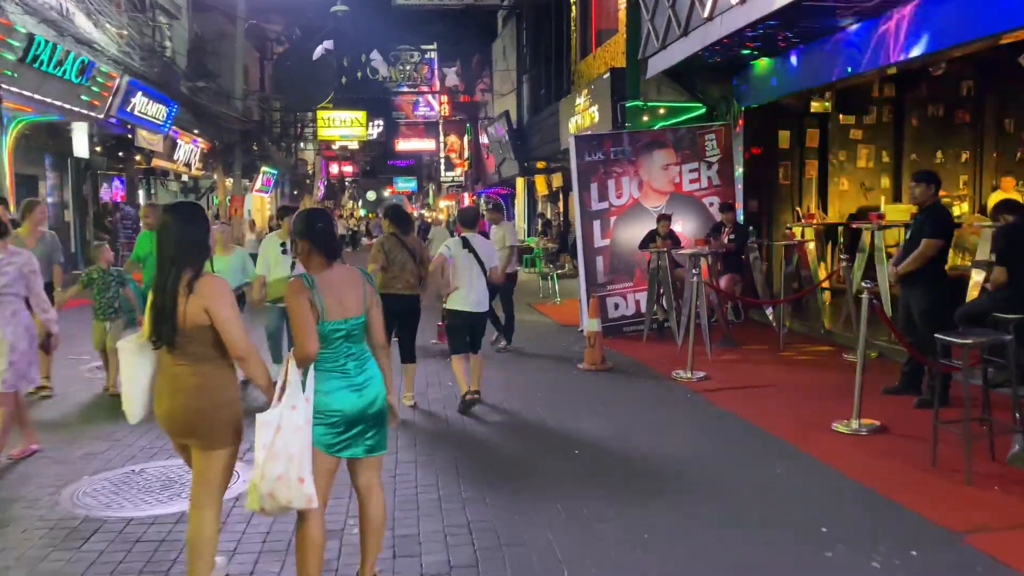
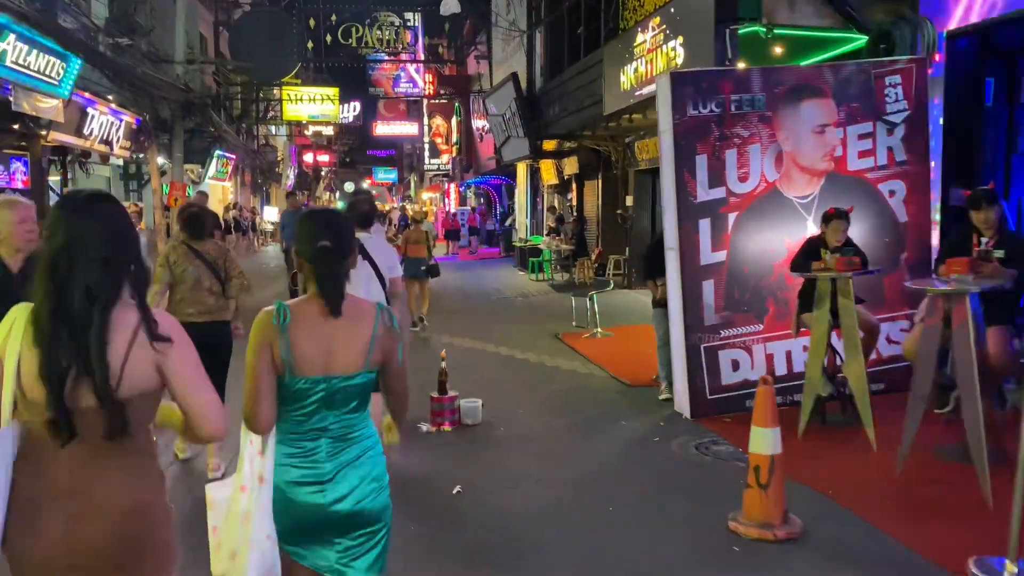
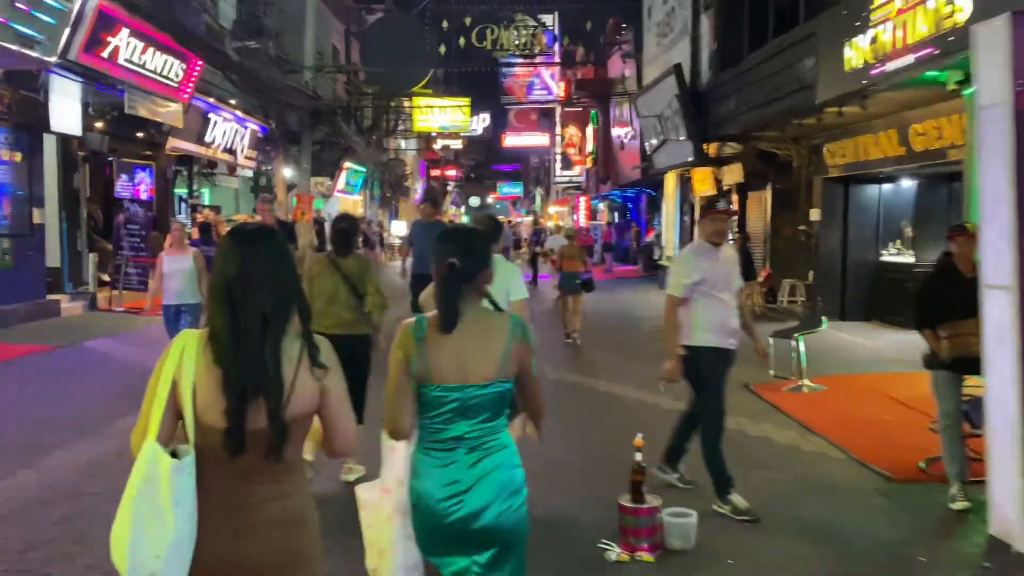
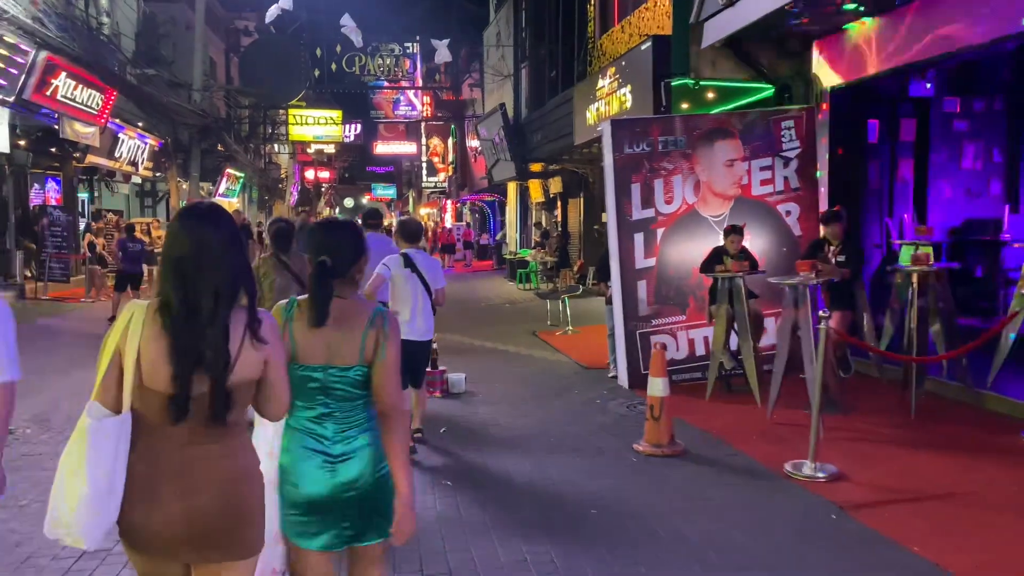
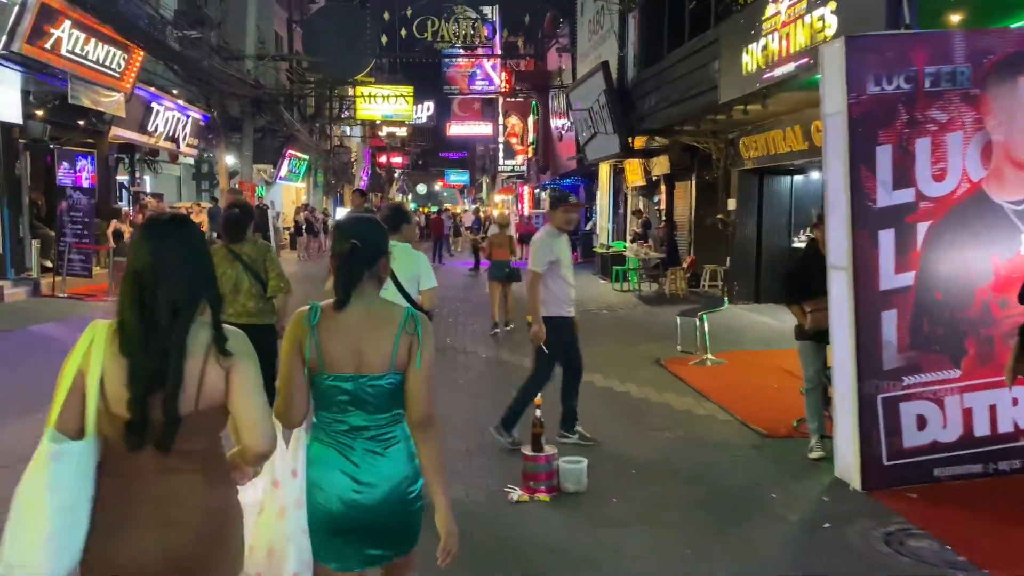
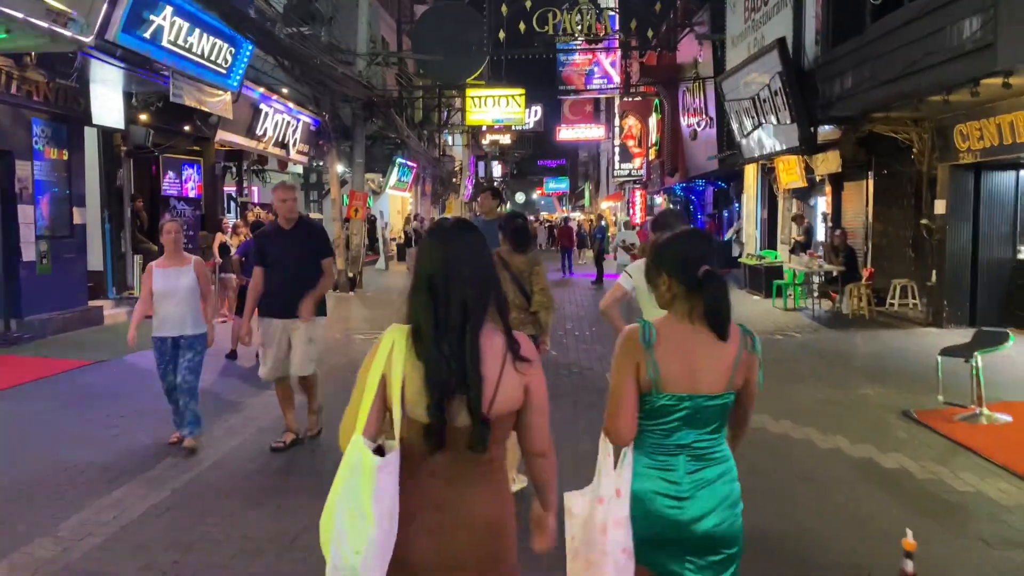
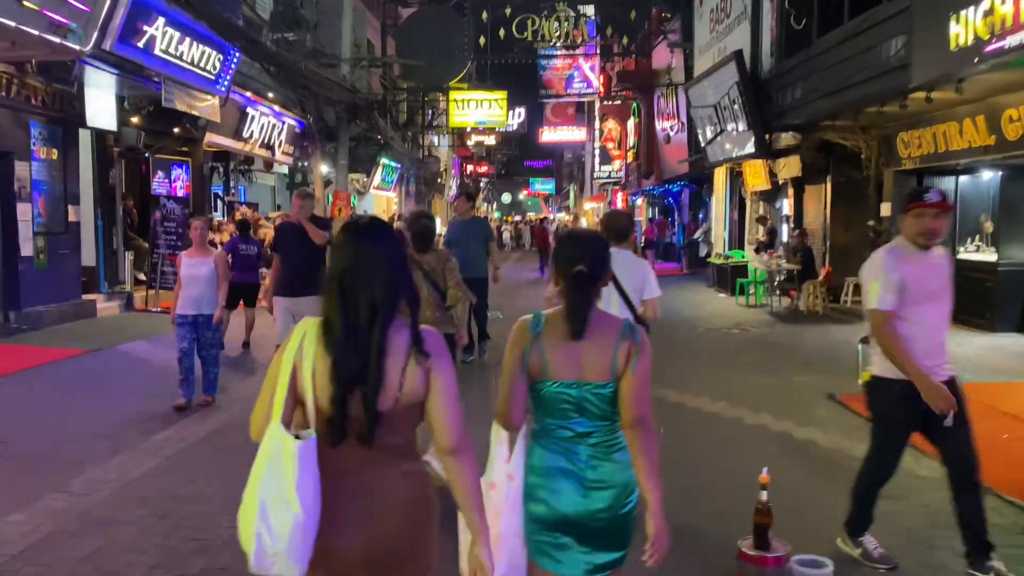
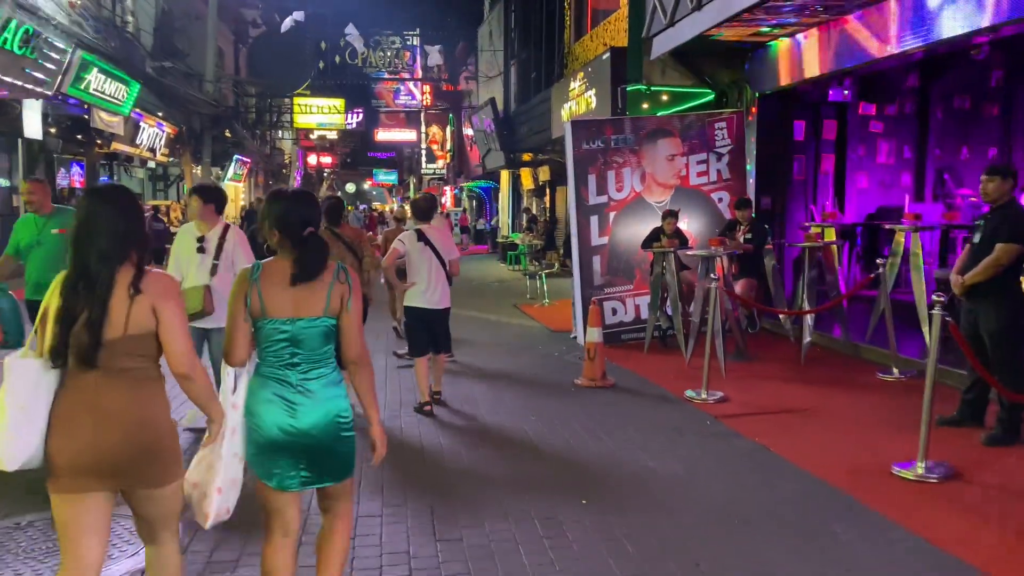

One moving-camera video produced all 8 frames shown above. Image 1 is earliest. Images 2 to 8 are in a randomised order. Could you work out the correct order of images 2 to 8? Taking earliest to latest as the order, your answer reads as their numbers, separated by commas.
8, 4, 2, 5, 3, 7, 6
